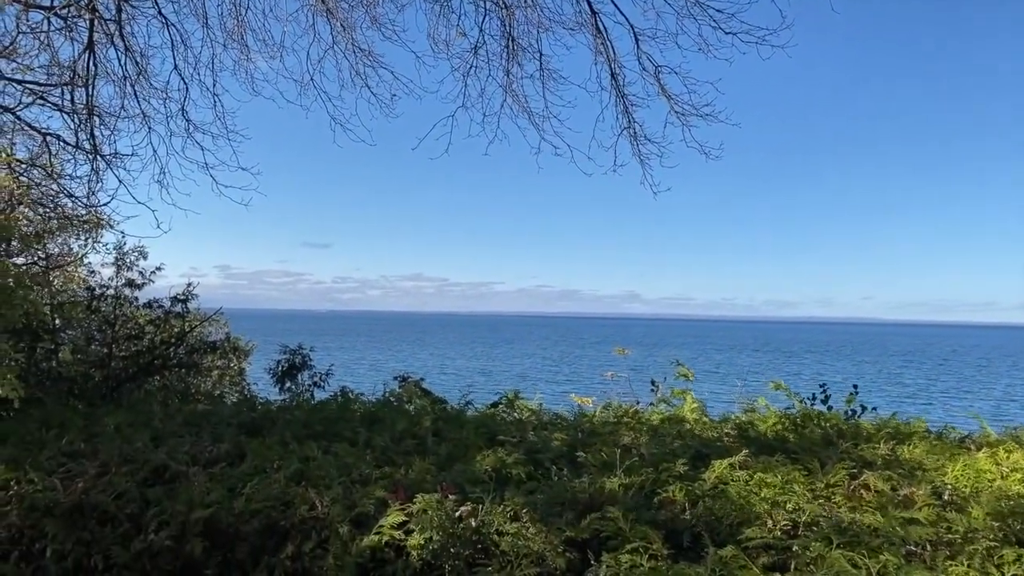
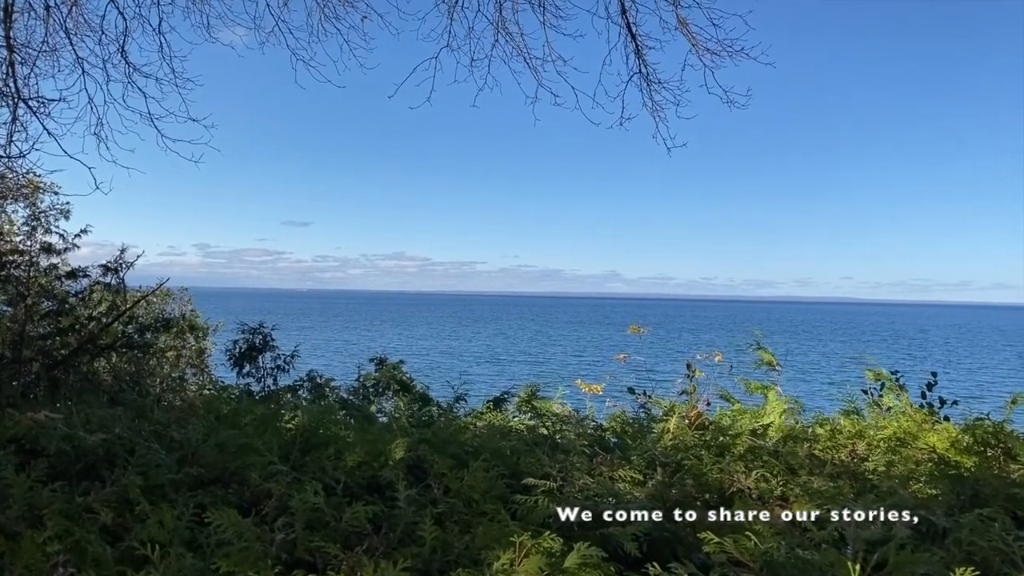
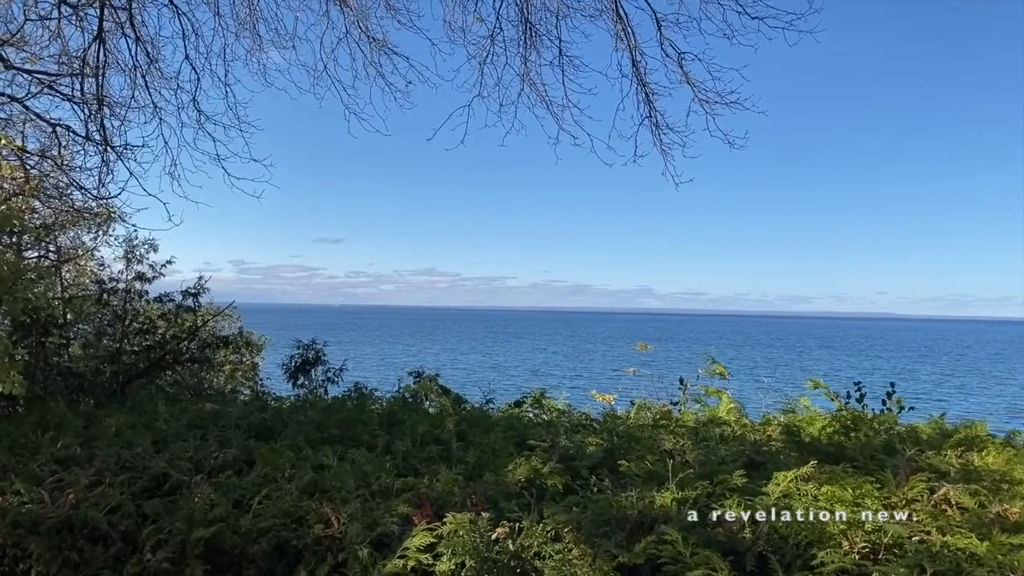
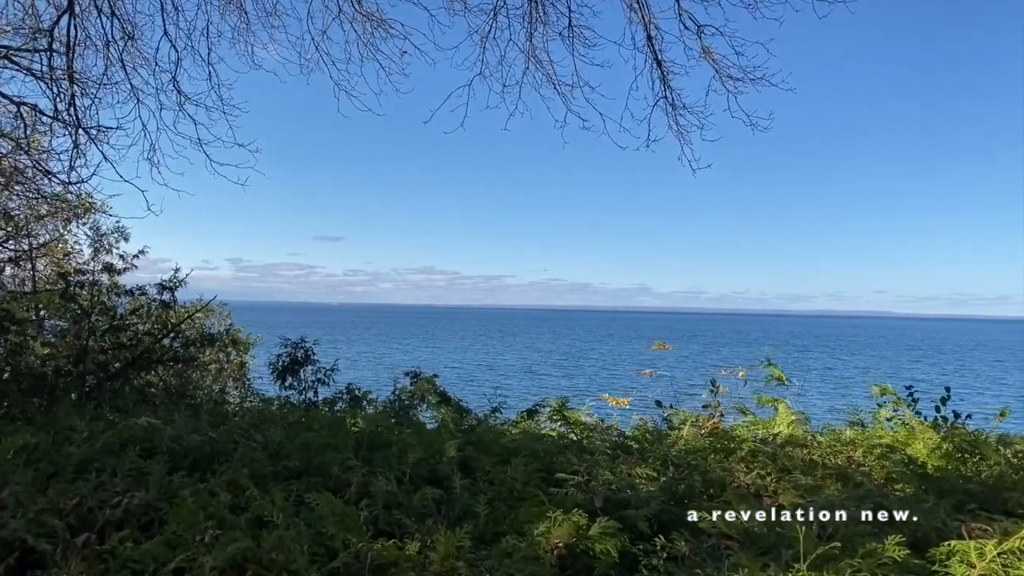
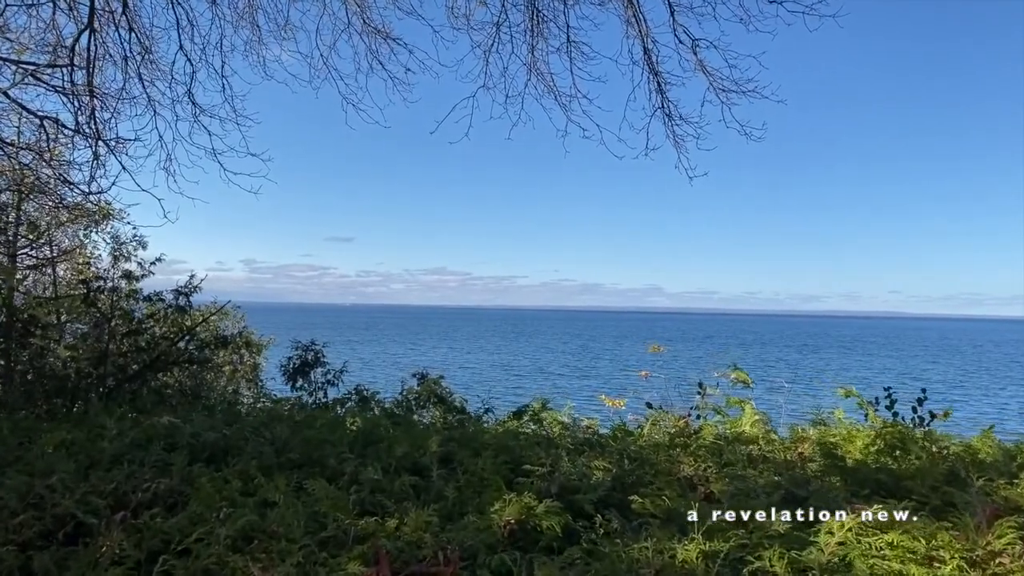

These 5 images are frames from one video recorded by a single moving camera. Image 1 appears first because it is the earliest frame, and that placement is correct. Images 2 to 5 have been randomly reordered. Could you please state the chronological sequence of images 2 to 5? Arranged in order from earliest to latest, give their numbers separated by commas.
3, 5, 4, 2
